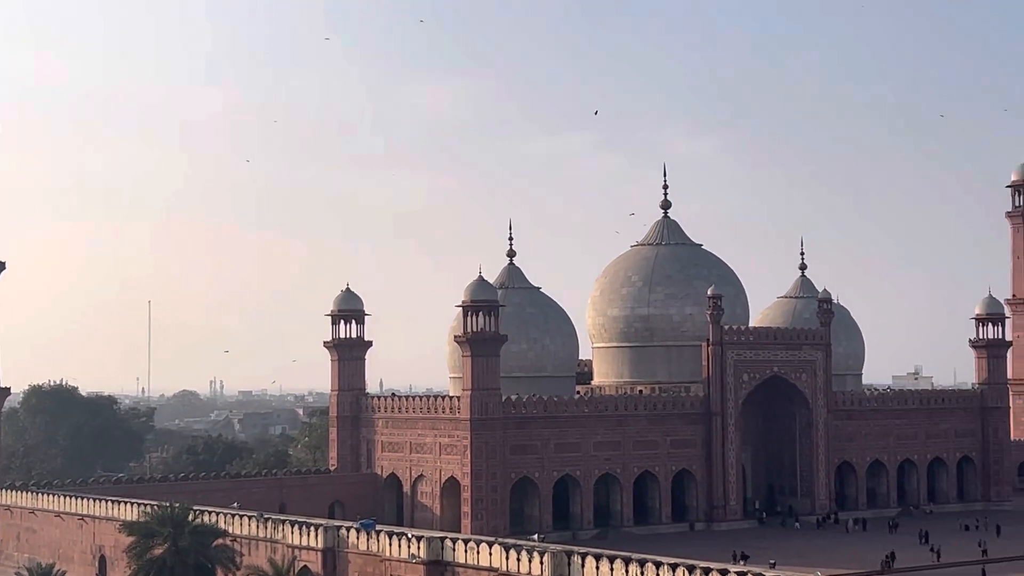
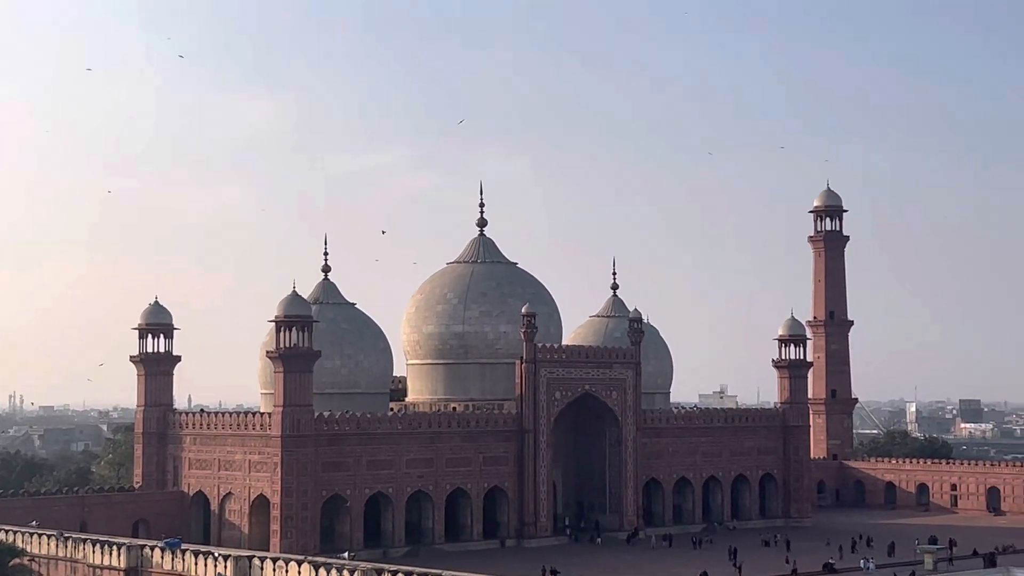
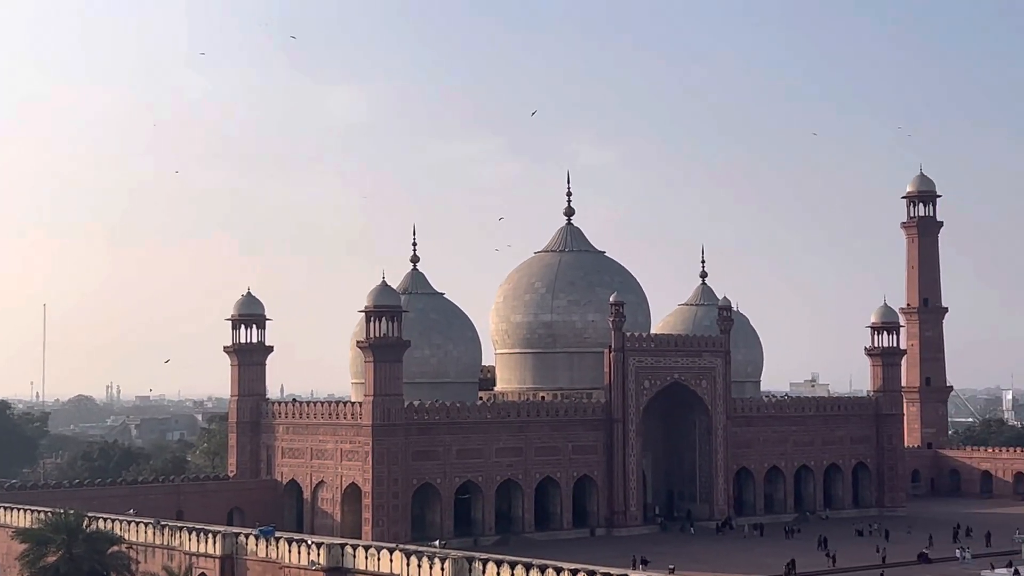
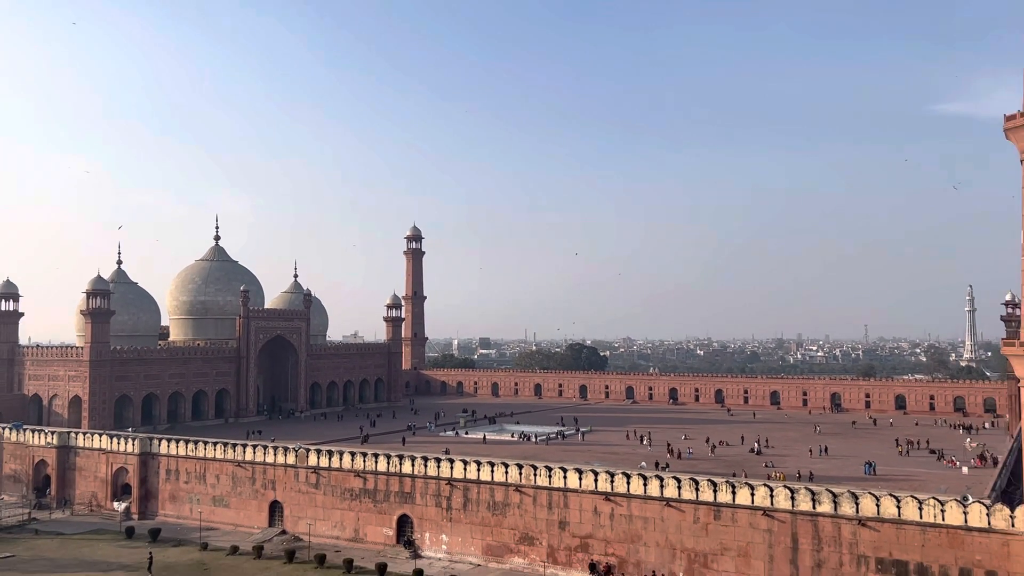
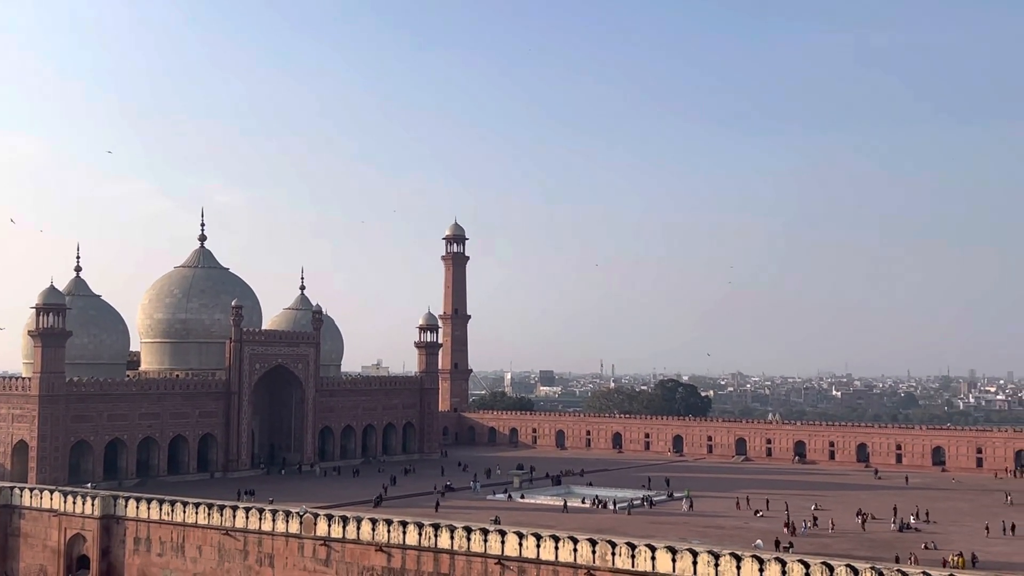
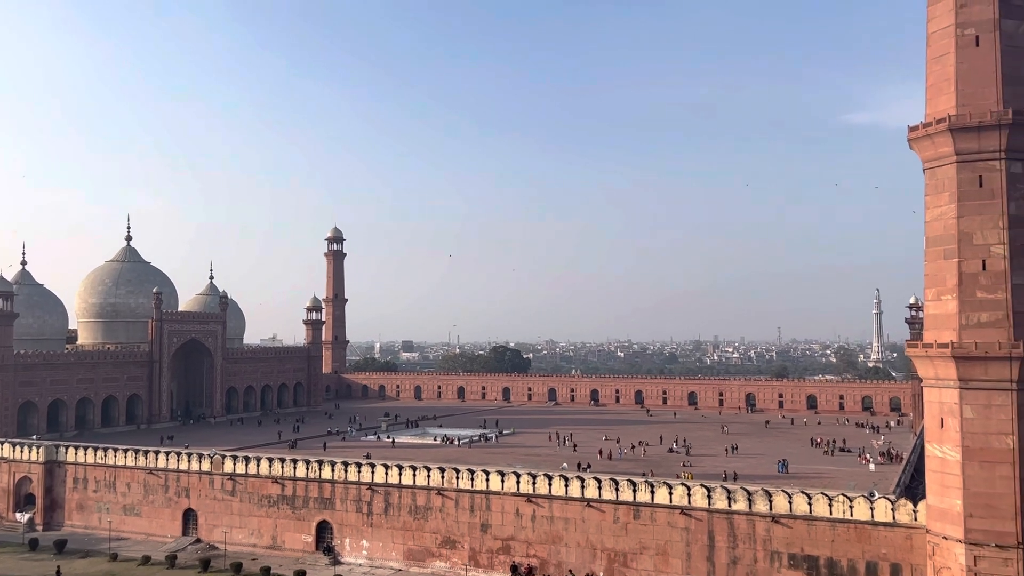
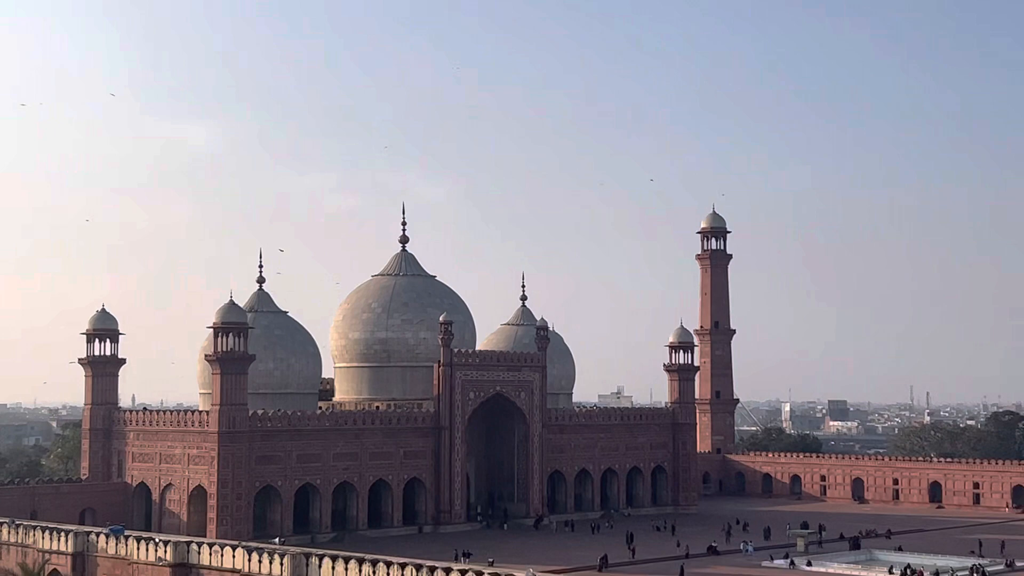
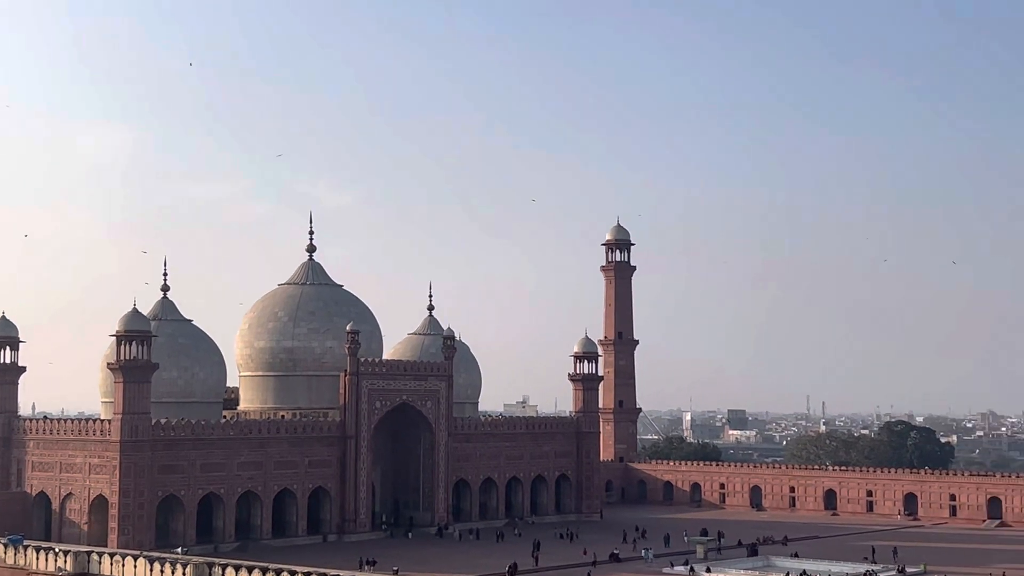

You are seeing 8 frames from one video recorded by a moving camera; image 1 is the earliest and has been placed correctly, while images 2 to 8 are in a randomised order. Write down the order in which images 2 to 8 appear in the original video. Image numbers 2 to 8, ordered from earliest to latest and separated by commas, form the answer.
3, 2, 7, 8, 5, 4, 6
